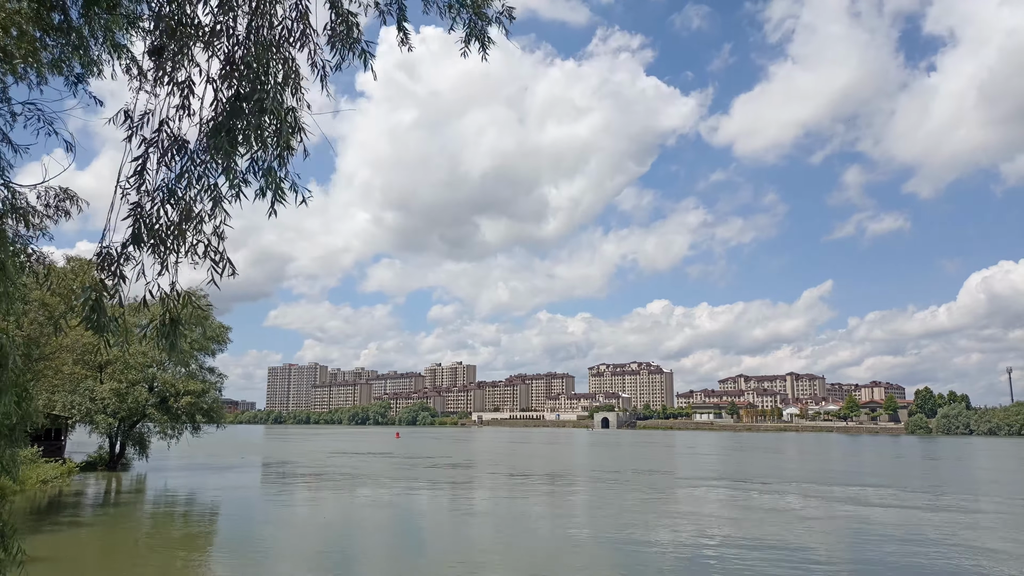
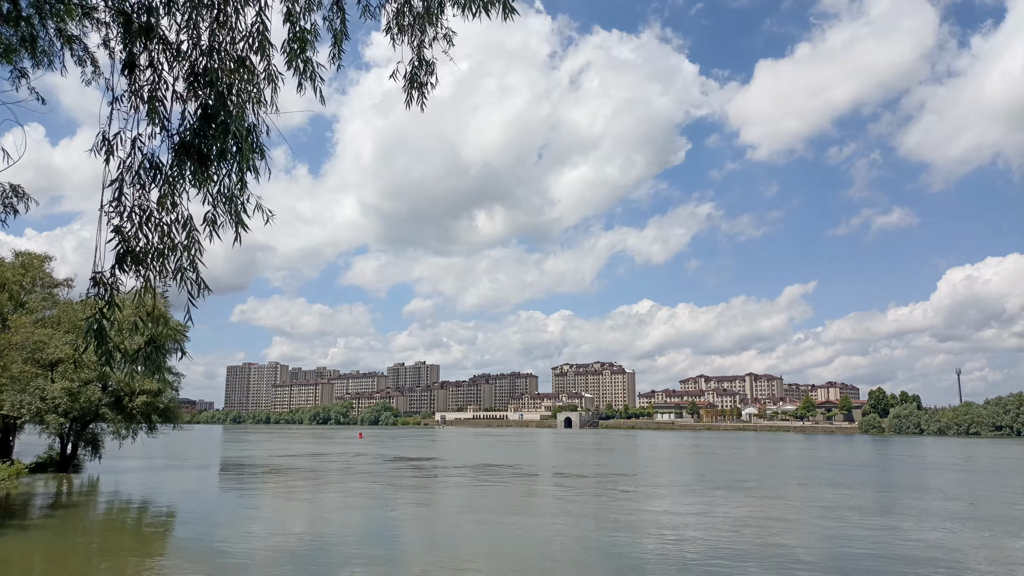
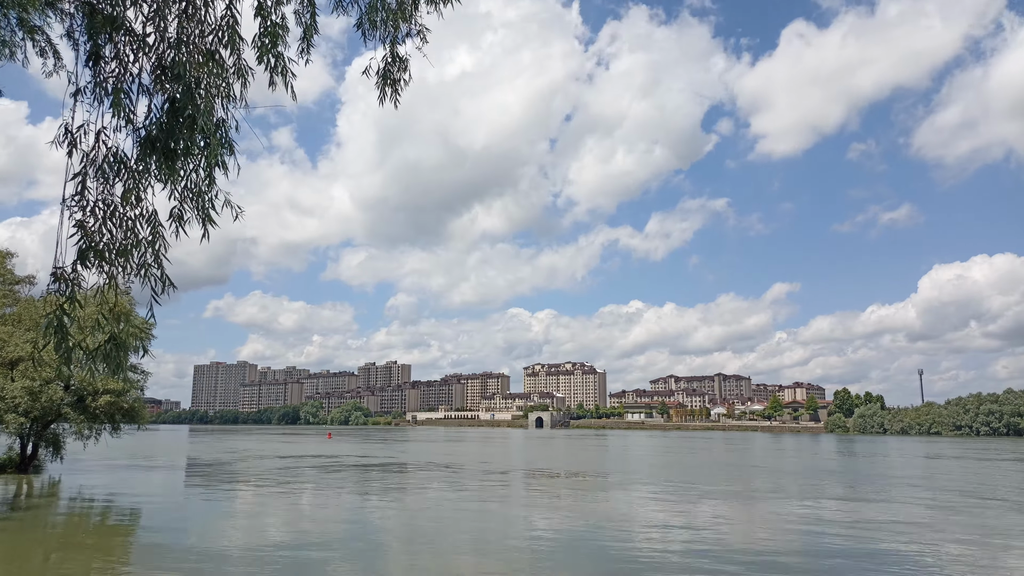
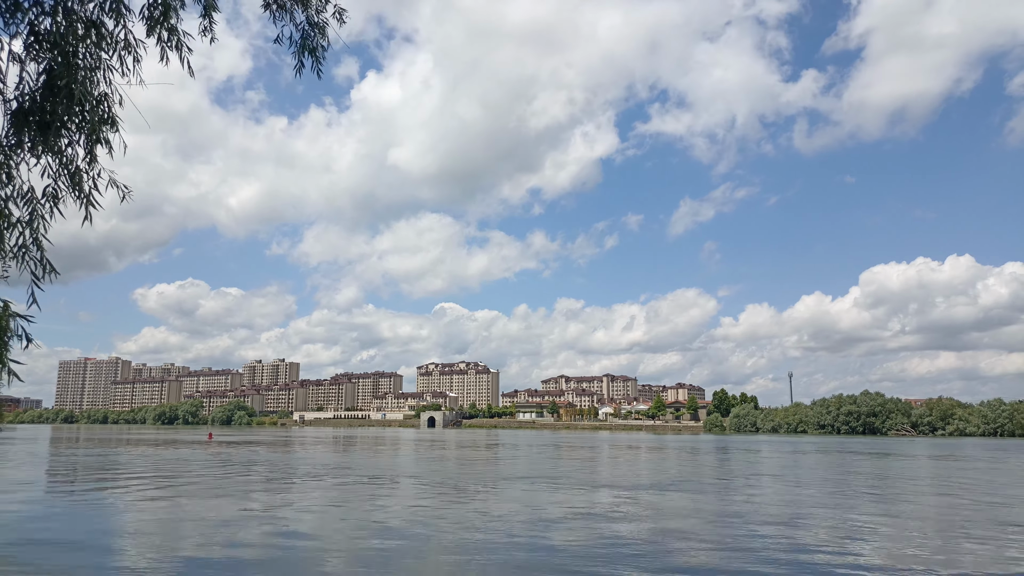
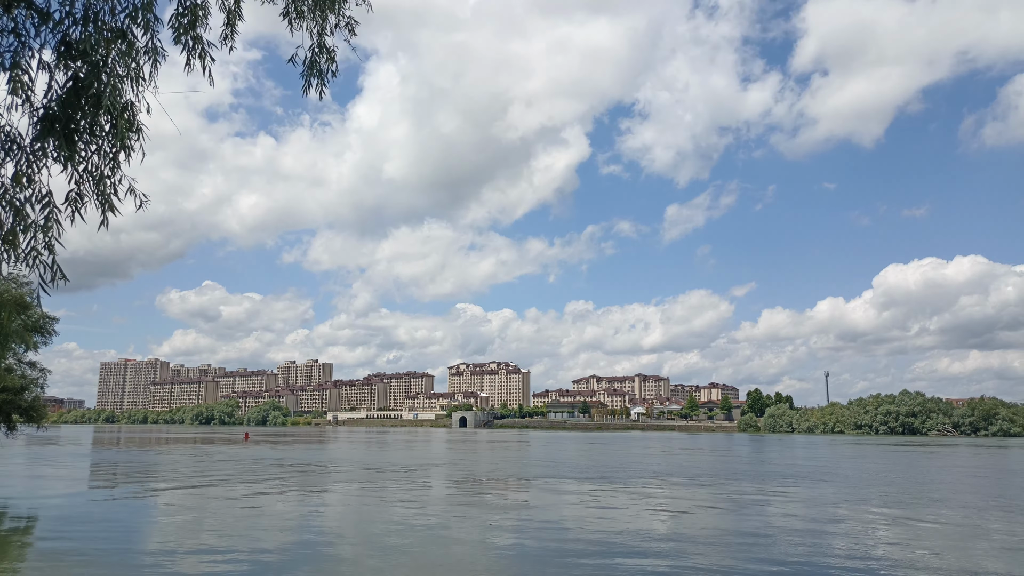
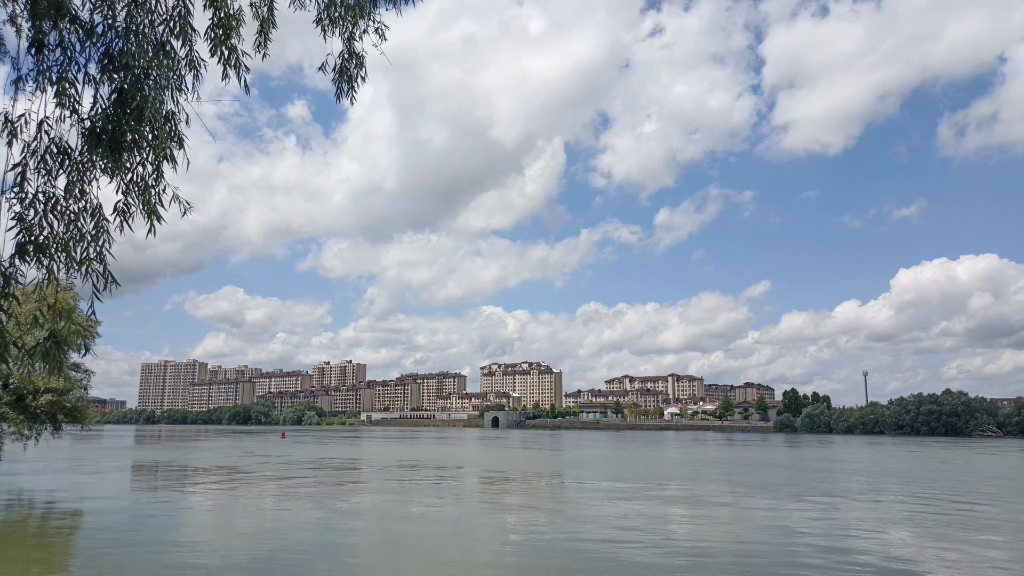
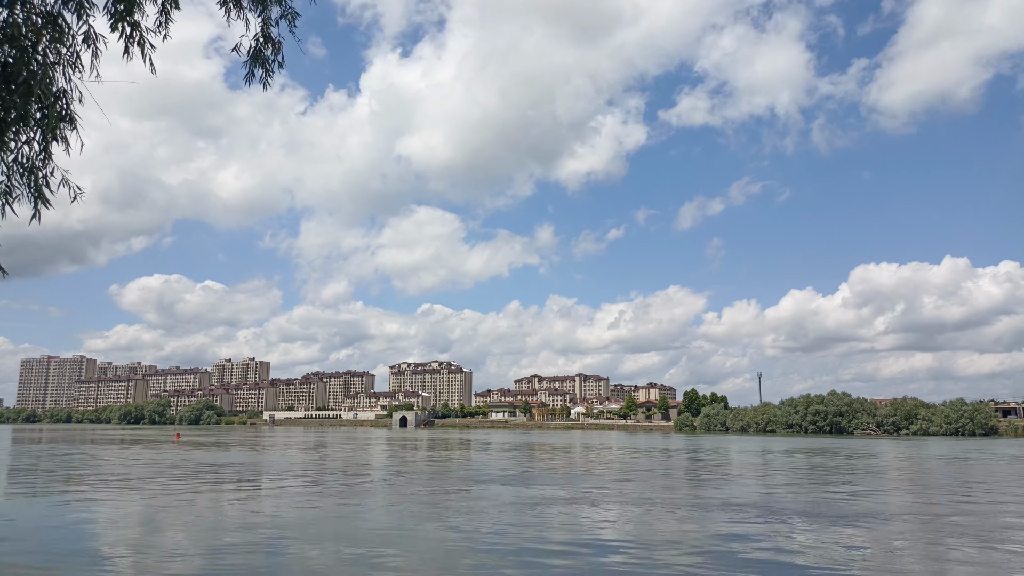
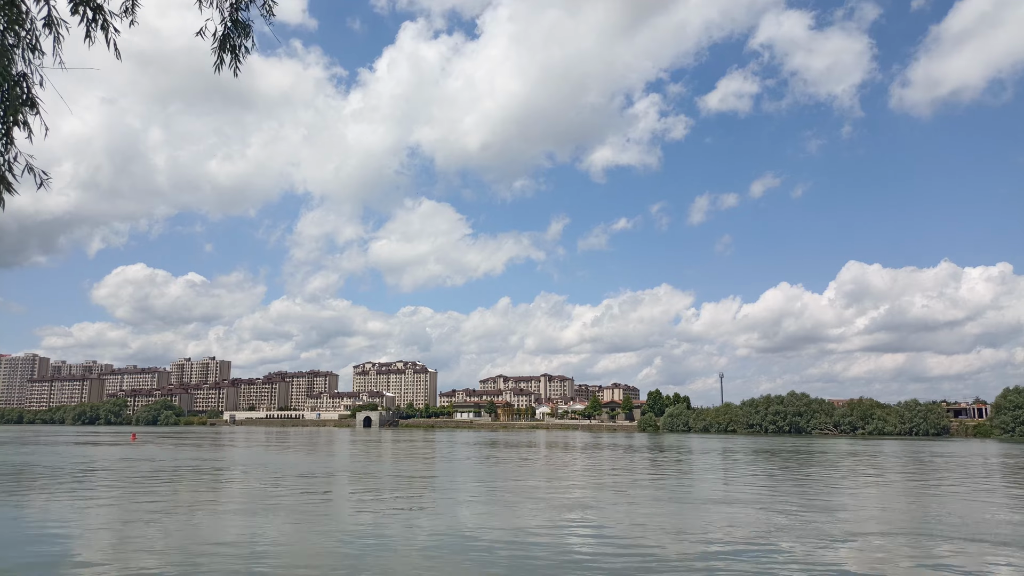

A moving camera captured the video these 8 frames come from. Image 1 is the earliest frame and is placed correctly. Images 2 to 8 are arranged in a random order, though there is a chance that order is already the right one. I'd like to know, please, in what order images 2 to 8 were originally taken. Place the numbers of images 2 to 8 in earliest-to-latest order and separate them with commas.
2, 3, 6, 5, 4, 7, 8
